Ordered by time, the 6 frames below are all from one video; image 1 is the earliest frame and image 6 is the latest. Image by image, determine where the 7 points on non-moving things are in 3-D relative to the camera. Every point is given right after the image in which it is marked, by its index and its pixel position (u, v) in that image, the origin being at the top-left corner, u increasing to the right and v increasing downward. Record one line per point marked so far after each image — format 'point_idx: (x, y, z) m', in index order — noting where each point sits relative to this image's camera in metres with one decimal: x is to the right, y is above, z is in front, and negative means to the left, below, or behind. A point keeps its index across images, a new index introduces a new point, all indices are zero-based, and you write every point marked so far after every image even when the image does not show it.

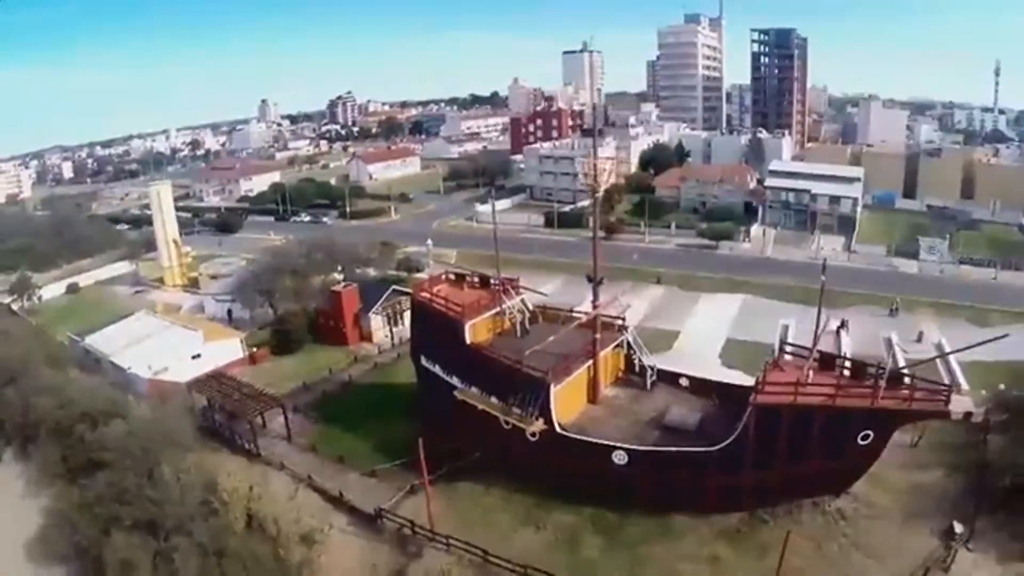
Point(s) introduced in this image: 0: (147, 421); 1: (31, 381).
0: (-6.7, -2.3, +14.0) m
1: (-10.3, -2.0, +16.3) m
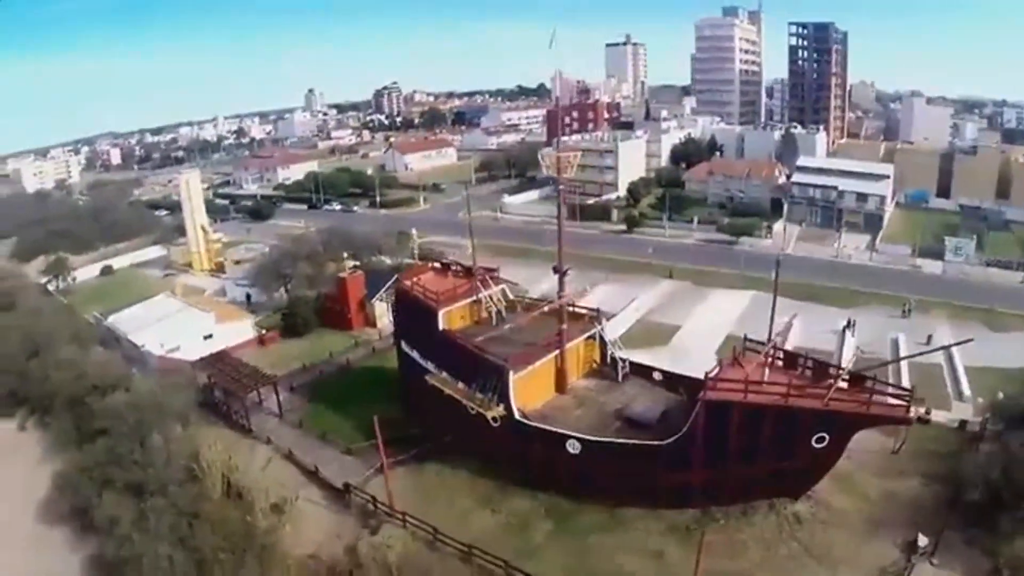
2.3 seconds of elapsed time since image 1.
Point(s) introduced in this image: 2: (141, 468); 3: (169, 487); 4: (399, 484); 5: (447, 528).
0: (-7.1, -2.0, +14.6) m
1: (-10.7, -1.5, +17.1) m
2: (-6.0, -2.9, +12.2) m
3: (-5.4, -3.1, +11.8) m
4: (-1.9, -3.3, +12.6) m
5: (-1.0, -3.6, +11.3) m
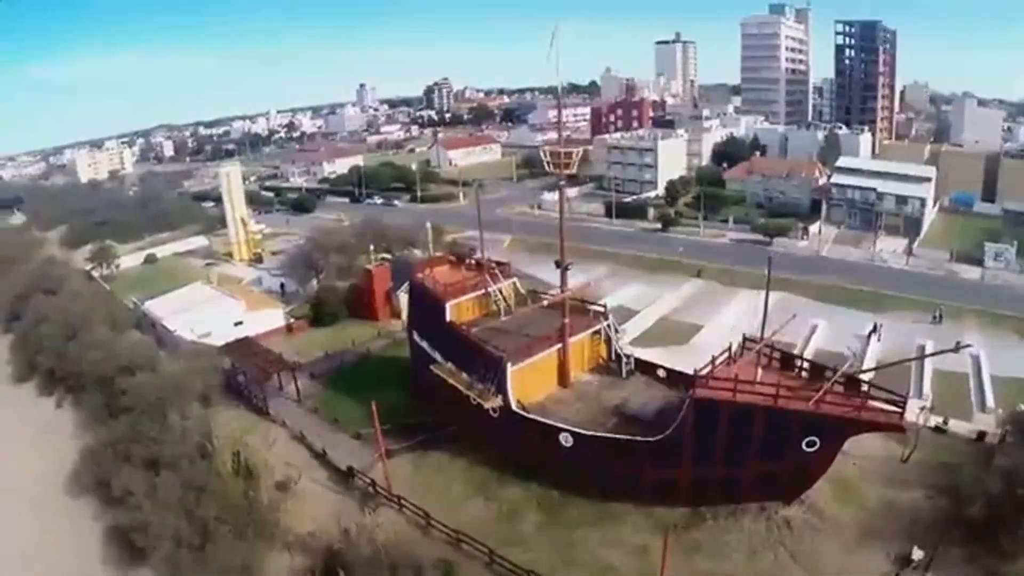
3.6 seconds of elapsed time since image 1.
0: (-7.0, -1.7, +15.3) m
1: (-10.3, -1.1, +18.0) m
2: (-6.1, -2.7, +12.8) m
3: (-5.5, -2.9, +12.4) m
4: (-1.9, -3.2, +13.0) m
5: (-1.1, -3.5, +11.6) m
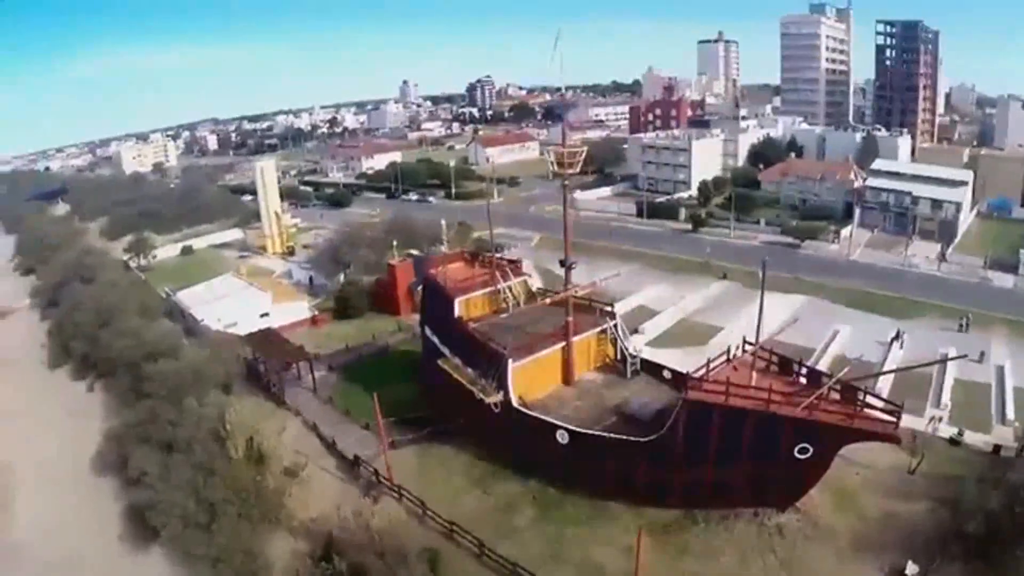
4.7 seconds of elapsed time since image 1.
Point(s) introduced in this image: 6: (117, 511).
0: (-6.8, -1.5, +15.8) m
1: (-10.0, -0.8, +18.7) m
2: (-6.0, -2.5, +13.3) m
3: (-5.5, -2.7, +12.8) m
4: (-1.9, -3.1, +13.3) m
5: (-1.2, -3.5, +11.8) m
6: (-7.3, -4.0, +13.7) m
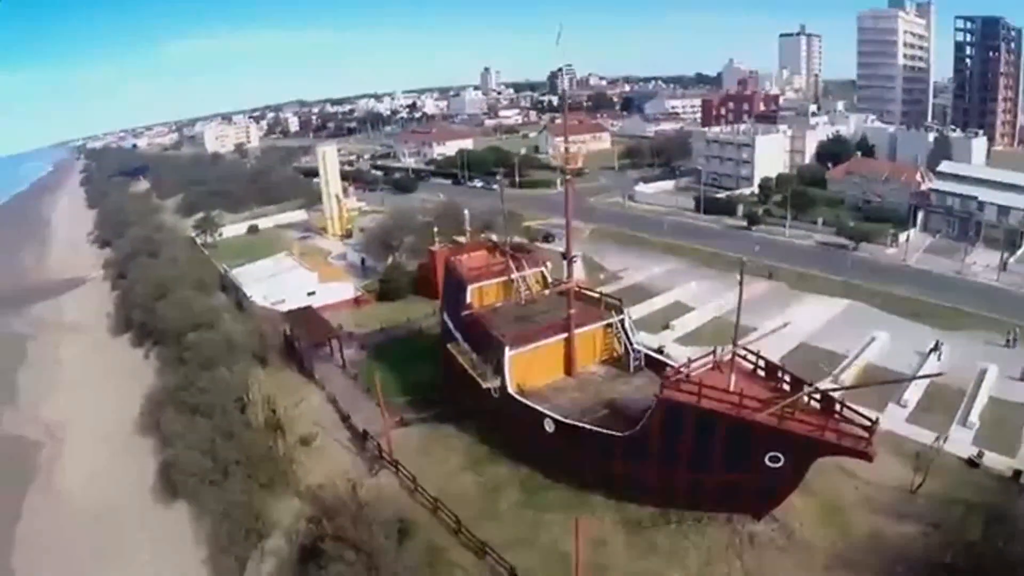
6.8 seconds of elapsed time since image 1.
0: (-6.4, -1.0, +17.0) m
1: (-9.3, -0.1, +20.2) m
2: (-6.0, -2.1, +14.5) m
3: (-5.5, -2.3, +13.9) m
4: (-1.9, -2.8, +14.0) m
5: (-1.3, -3.3, +12.5) m
6: (-7.3, -3.5, +15.0) m
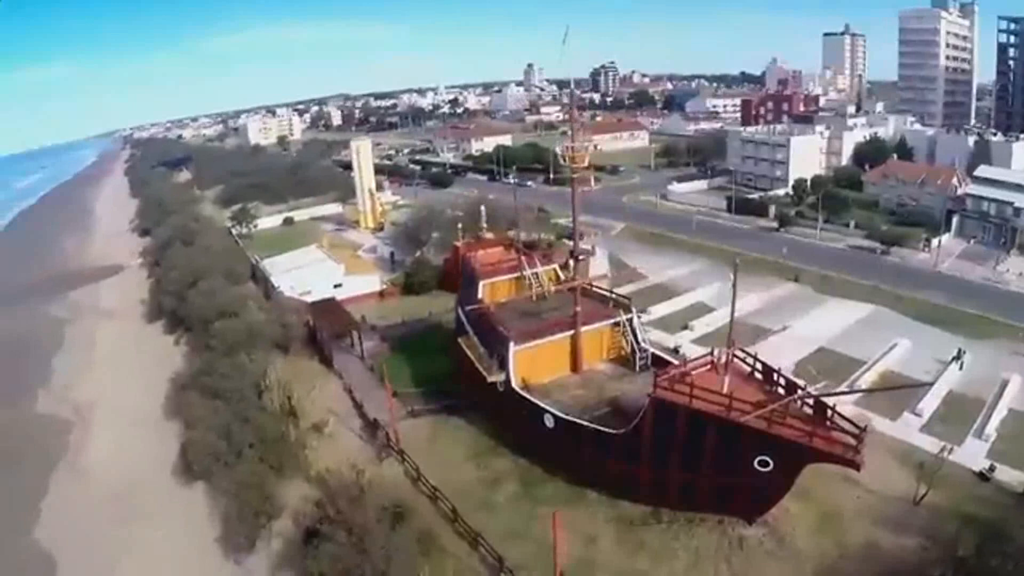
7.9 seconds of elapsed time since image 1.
0: (-6.1, -0.7, +17.7) m
1: (-8.7, +0.2, +21.0) m
2: (-5.8, -1.9, +15.1) m
3: (-5.4, -2.1, +14.5) m
4: (-1.8, -2.7, +14.4) m
5: (-1.3, -3.2, +12.9) m
6: (-7.1, -3.3, +15.7) m
